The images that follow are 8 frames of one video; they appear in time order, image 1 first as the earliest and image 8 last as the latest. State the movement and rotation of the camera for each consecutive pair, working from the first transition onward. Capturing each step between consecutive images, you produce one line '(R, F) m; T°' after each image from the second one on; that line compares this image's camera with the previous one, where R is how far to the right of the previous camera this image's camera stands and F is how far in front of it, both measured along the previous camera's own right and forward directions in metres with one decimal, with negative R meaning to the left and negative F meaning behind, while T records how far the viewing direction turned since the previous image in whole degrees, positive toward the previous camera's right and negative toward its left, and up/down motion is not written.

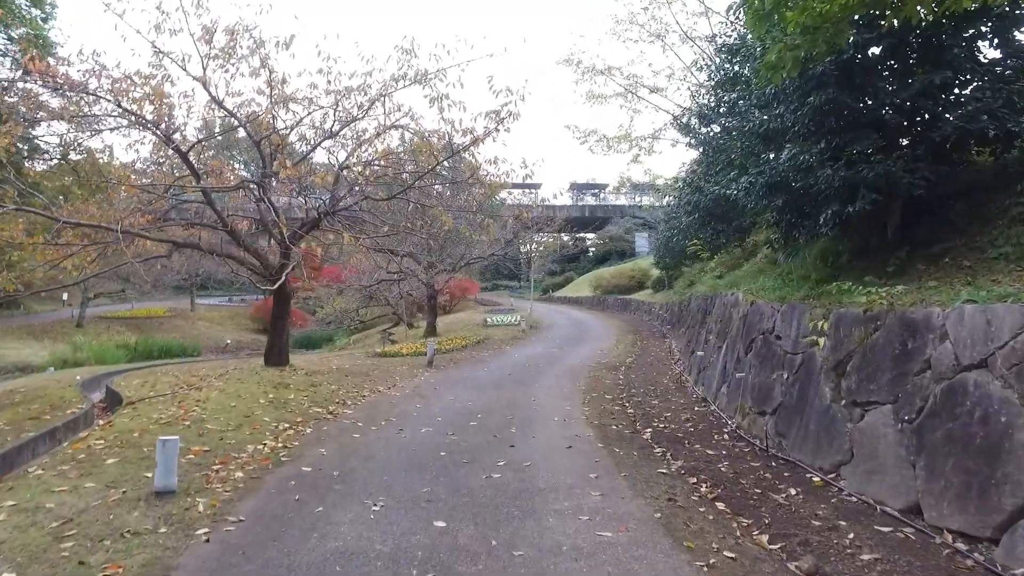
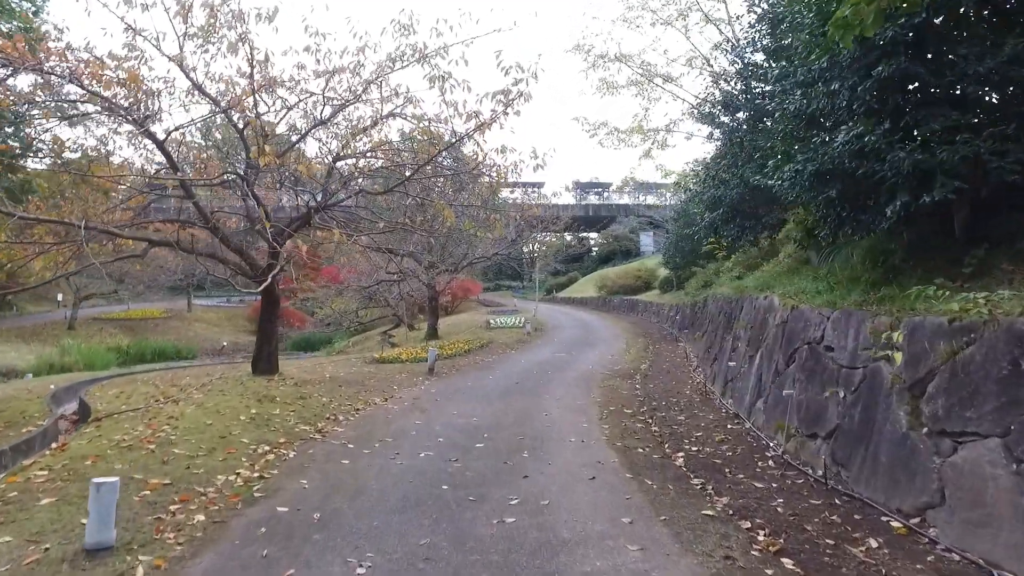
(-0.1, +0.9) m; 0°
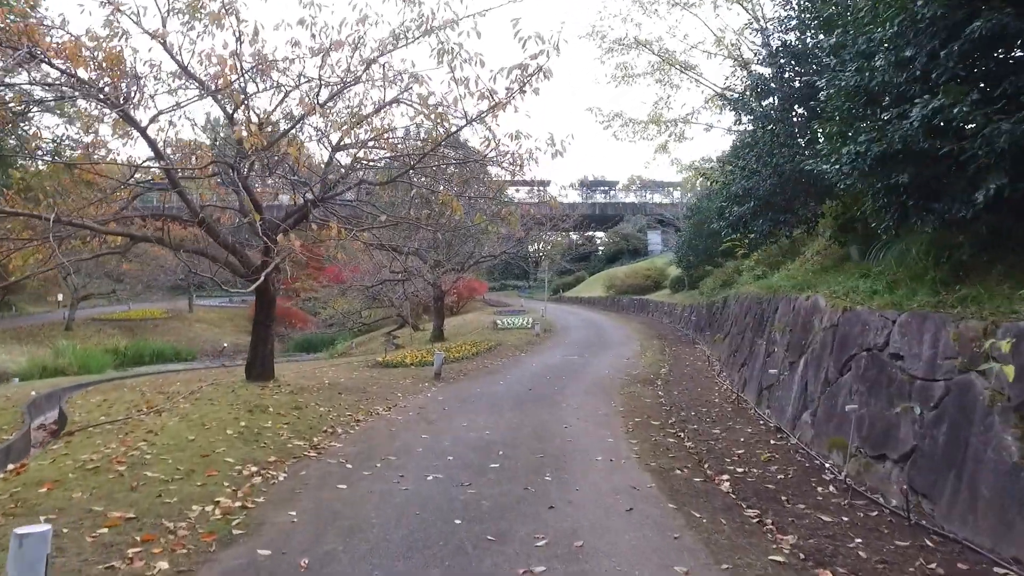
(-0.1, +0.8) m; 0°
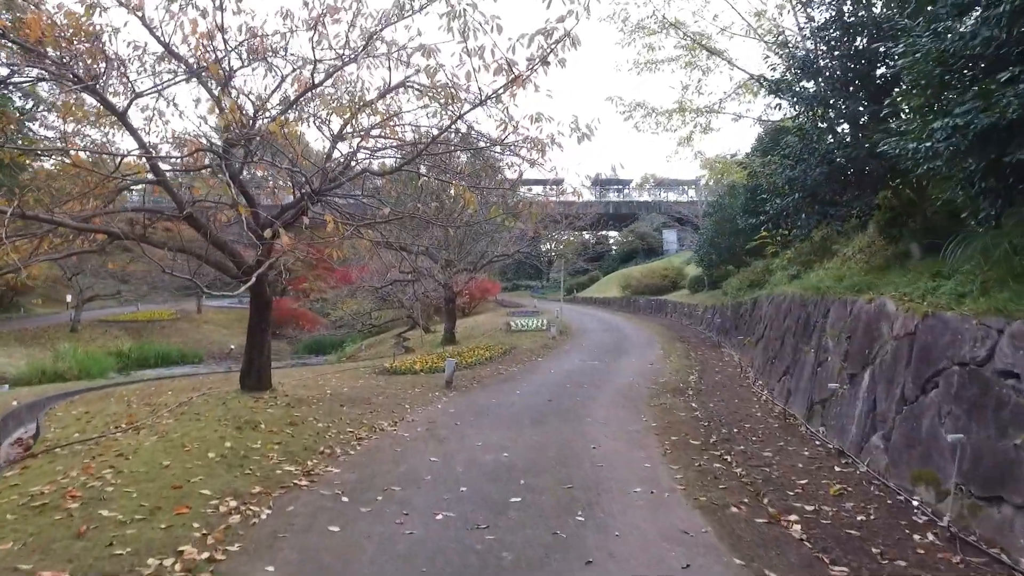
(-0.1, +0.9) m; -1°
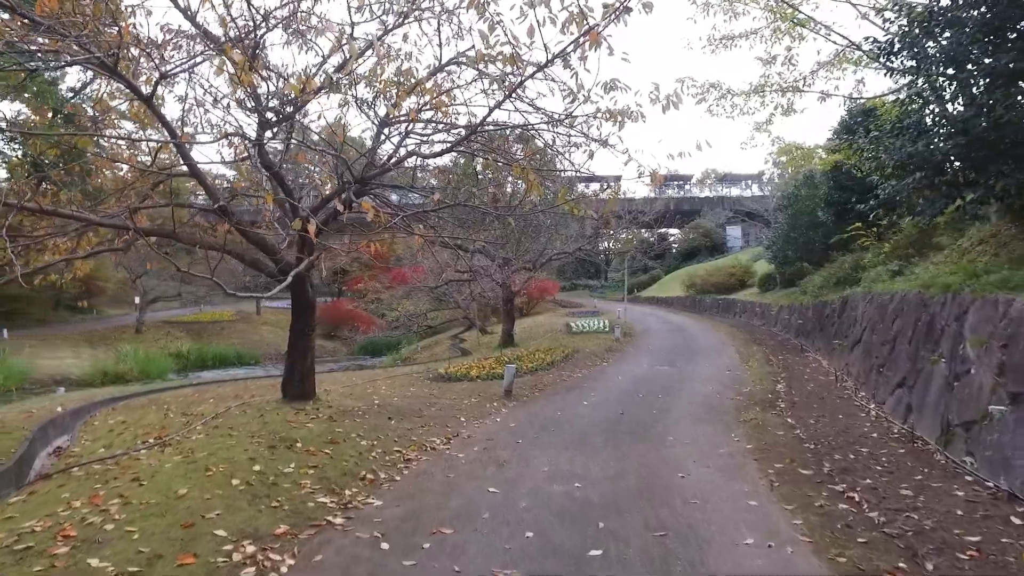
(-0.1, +1.1) m; -5°
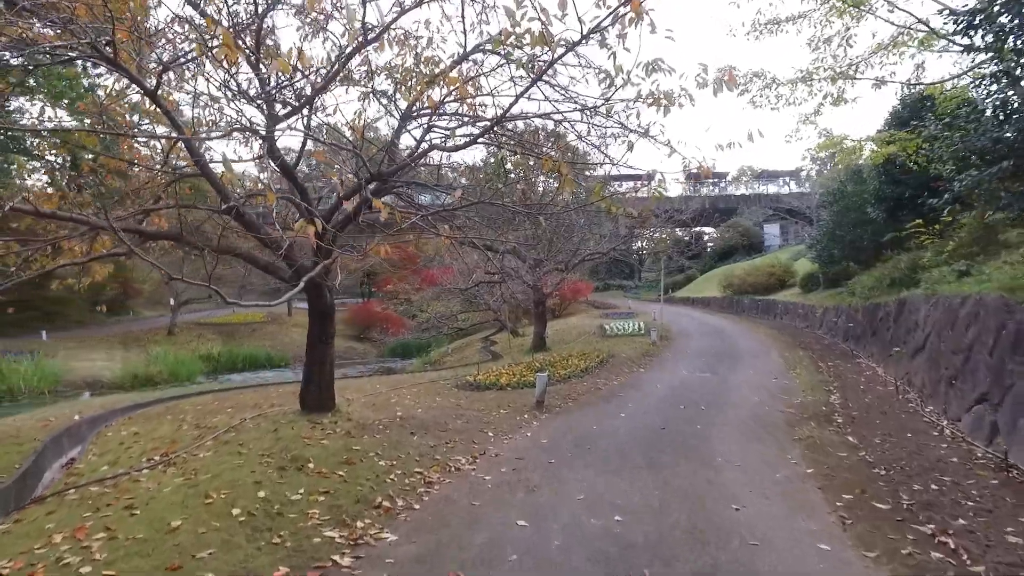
(0.0, +0.6) m; -3°
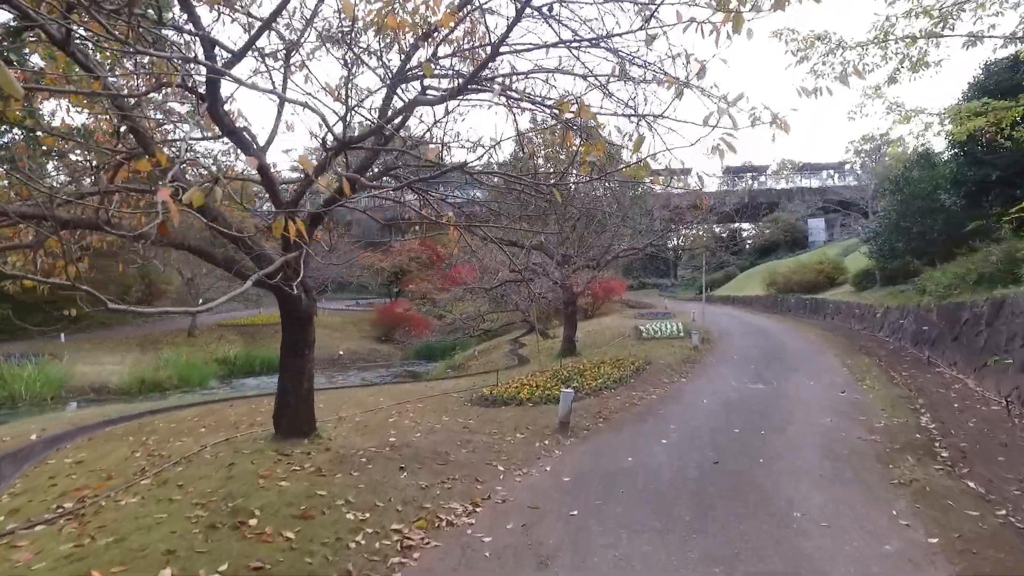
(+0.2, +1.6) m; -3°
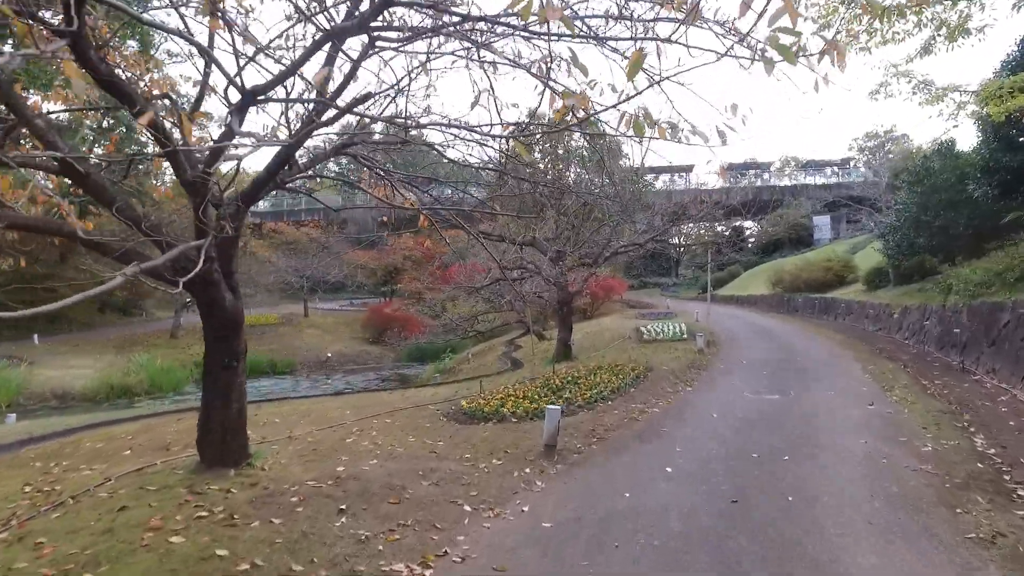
(+0.3, +1.3) m; 0°
